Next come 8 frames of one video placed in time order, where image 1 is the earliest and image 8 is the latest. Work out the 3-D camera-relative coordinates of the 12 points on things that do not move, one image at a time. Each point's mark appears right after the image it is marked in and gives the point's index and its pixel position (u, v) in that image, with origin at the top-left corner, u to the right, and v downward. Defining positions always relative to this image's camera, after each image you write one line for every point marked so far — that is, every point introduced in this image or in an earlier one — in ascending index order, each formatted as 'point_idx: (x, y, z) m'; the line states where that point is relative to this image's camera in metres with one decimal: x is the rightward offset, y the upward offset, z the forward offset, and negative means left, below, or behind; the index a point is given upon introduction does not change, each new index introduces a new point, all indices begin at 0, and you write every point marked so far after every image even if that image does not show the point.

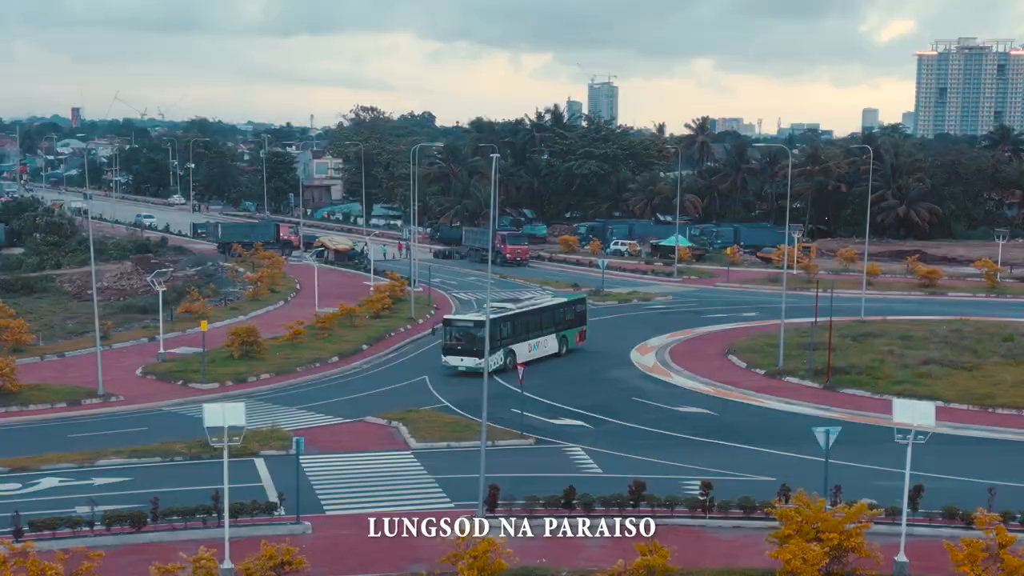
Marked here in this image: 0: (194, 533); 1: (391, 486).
0: (-23.4, -18.5, +15.8) m
1: (-11.2, -18.8, +19.8) m
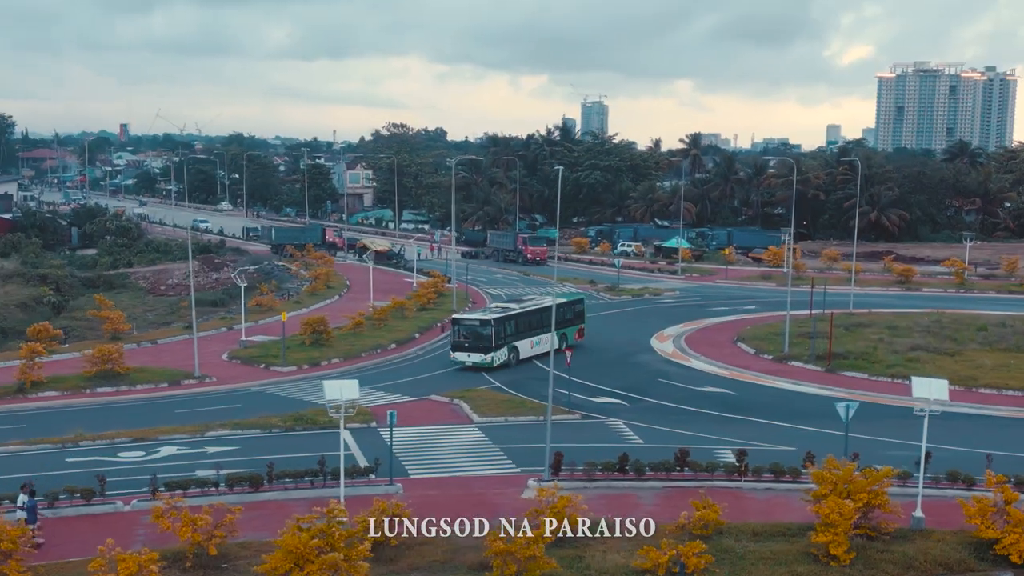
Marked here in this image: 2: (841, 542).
0: (-16.9, -17.1, +17.1) m
1: (-4.9, -17.3, +21.3) m
2: (+31.5, -25.6, +19.1) m
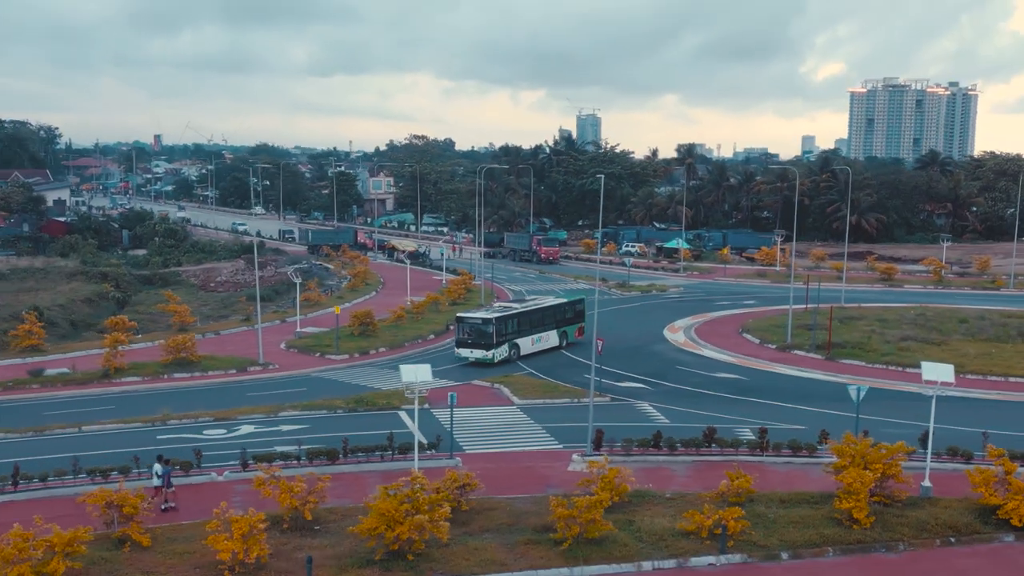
0: (-12.0, -16.0, +18.1) m
1: (0.0, -16.2, +22.6) m
2: (+36.5, -23.7, +20.9) m
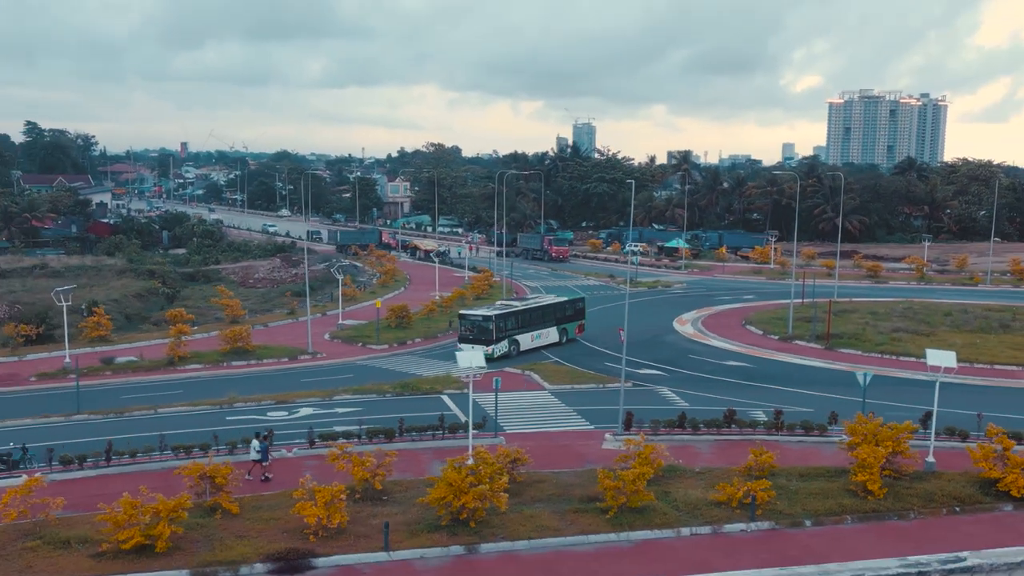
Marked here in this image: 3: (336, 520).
0: (-7.8, -14.9, +19.2) m
1: (+4.1, -15.0, +23.8) m
2: (+40.8, -21.9, +22.4) m
3: (-12.1, -16.2, +13.8) m
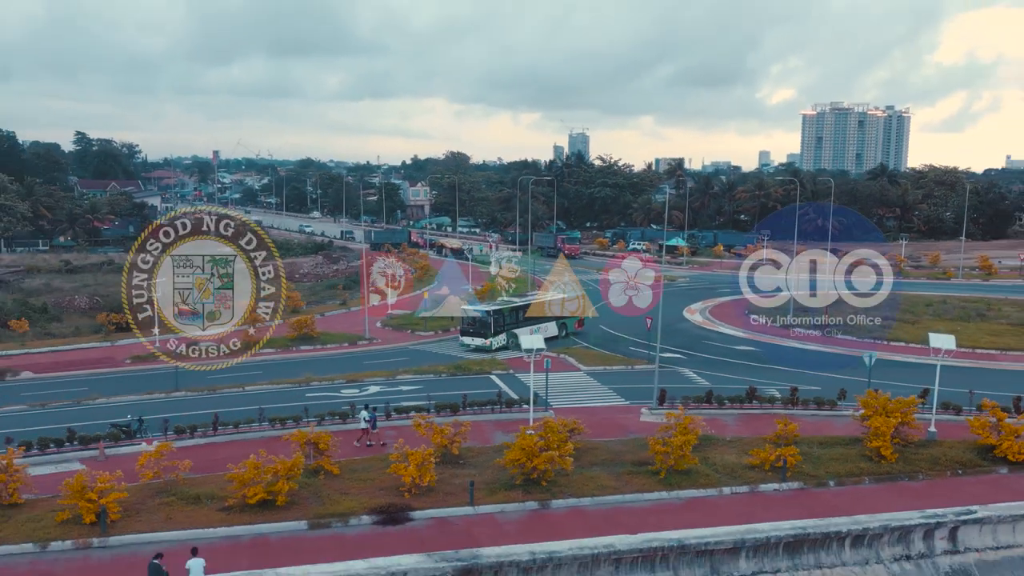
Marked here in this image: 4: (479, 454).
0: (-2.4, -13.4, +20.6) m
1: (+9.5, -13.4, +25.5) m
2: (+46.3, -19.4, +24.7) m
3: (-6.5, -14.6, +15.2) m
4: (-2.8, -14.8, +17.9) m
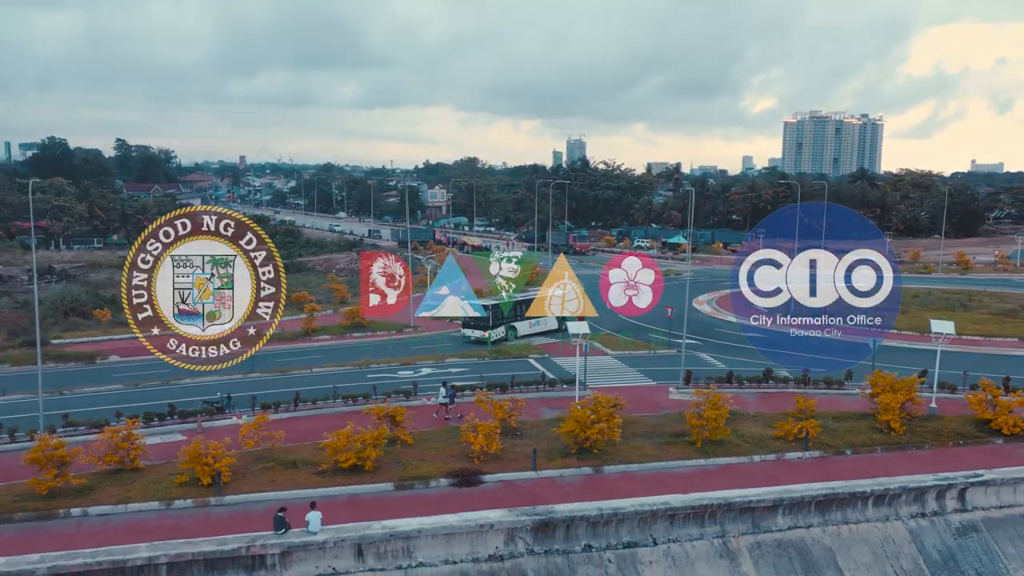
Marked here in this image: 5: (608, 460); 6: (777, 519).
0: (+2.5, -11.9, +22.0) m
1: (+14.2, -11.8, +27.0) m
2: (+51.2, -17.2, +26.7) m
3: (-1.6, -13.1, +16.4) m
4: (+2.1, -13.3, +19.2) m
5: (+8.7, -15.6, +18.1) m
6: (+23.3, -20.3, +17.5) m
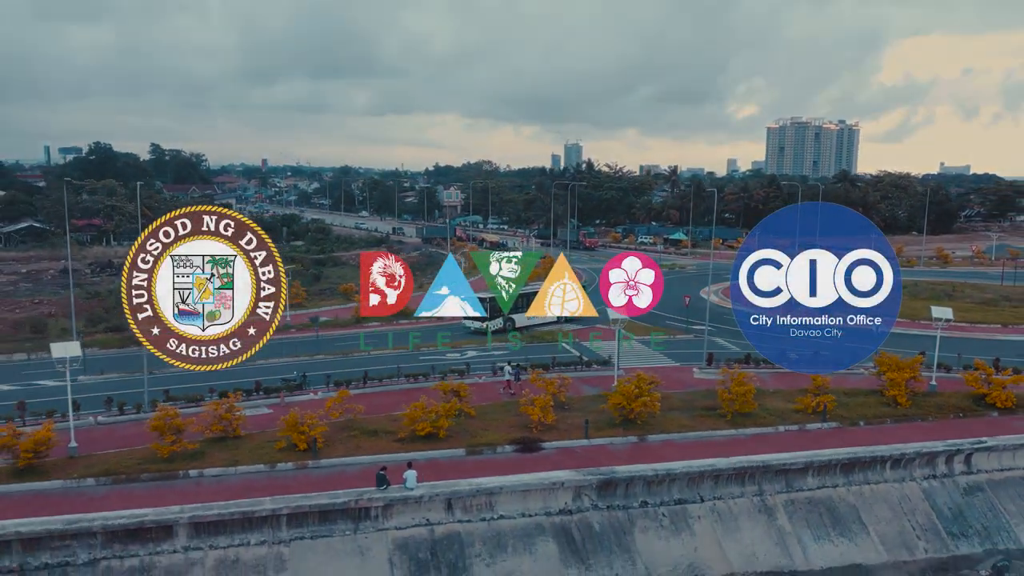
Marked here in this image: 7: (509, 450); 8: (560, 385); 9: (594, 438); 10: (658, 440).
0: (+7.2, -10.4, +23.3) m
1: (+18.8, -10.1, +28.6) m
2: (+55.9, -14.7, +28.7) m
3: (+3.2, -11.5, +17.7) m
4: (+6.9, -11.7, +20.6) m
5: (+13.5, -13.8, +19.5) m
6: (+28.2, -18.3, +19.1) m
7: (-0.2, -13.0, +16.1) m
8: (+4.8, -9.2, +19.6) m
9: (+7.4, -13.4, +17.9) m
10: (+14.2, -14.7, +19.4) m
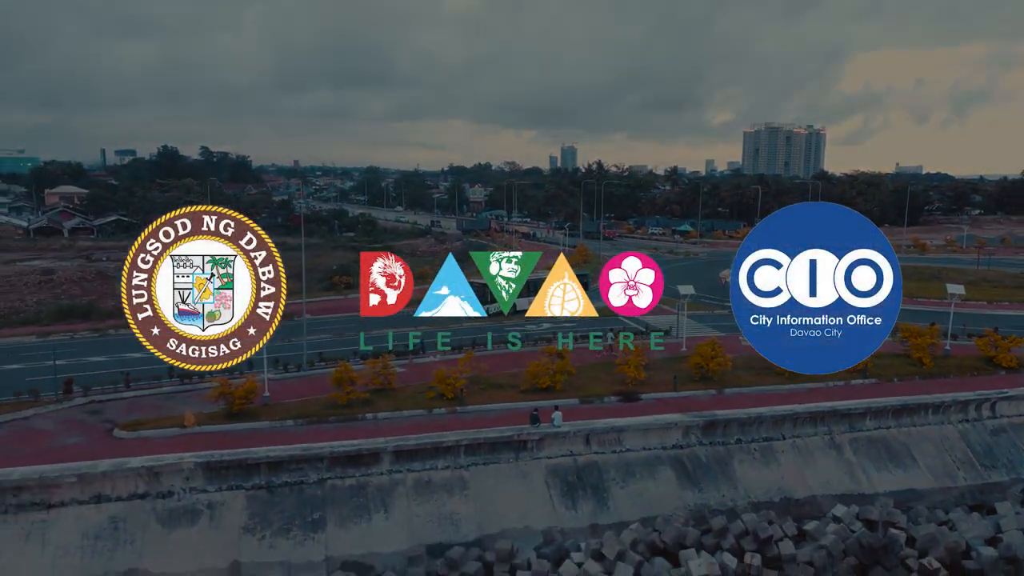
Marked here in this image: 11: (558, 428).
0: (+16.2, -7.1, +25.3) m
1: (+27.7, -6.5, +30.9) m
2: (+64.9, -9.7, +31.8) m
3: (+12.5, -8.2, +19.6) m
4: (+16.1, -8.4, +22.5) m
5: (+22.8, -10.2, +21.5) m
6: (+37.6, -14.1, +21.4) m
7: (+9.1, -9.9, +17.9) m
8: (+13.9, -6.0, +21.6) m
9: (+16.7, -10.0, +19.9) m
10: (+23.4, -11.1, +21.4) m
11: (+3.1, -9.7, +14.2) m
